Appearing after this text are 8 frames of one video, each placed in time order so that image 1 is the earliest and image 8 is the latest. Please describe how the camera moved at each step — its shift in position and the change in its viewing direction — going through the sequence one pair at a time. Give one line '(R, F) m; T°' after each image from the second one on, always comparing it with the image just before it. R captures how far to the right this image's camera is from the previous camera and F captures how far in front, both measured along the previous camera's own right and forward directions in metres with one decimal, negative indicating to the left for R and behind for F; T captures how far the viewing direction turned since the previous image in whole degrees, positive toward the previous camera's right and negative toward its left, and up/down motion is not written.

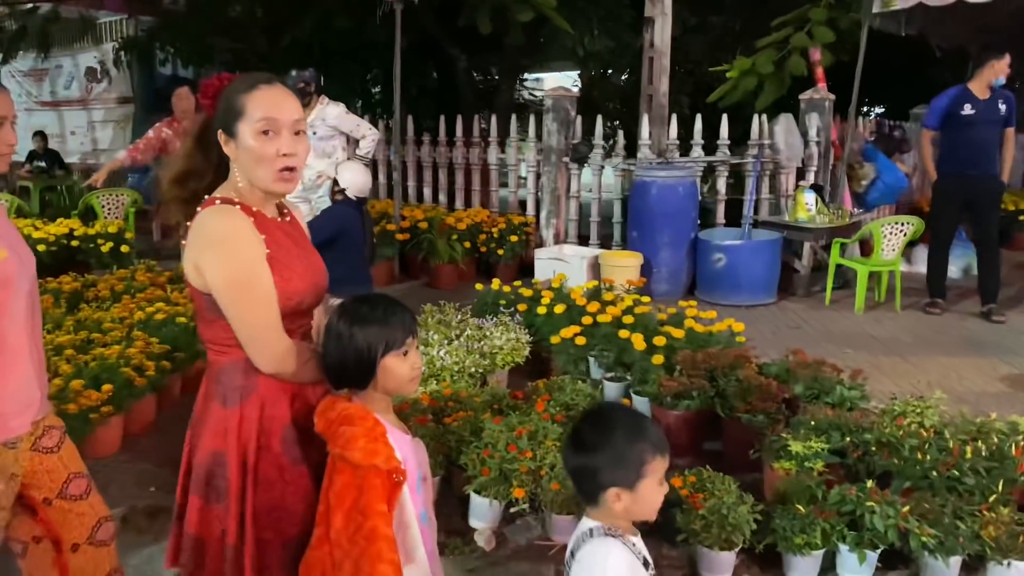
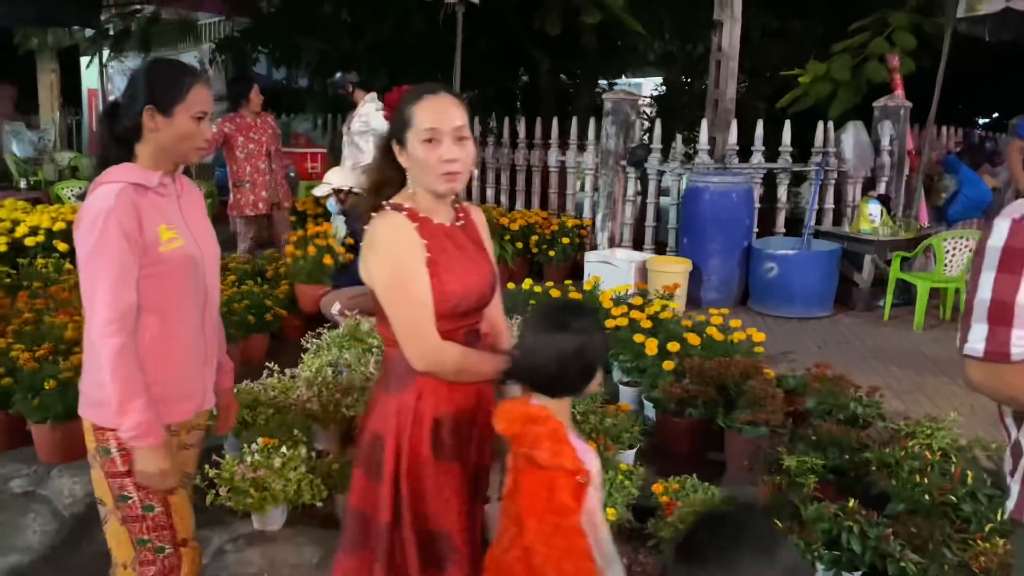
(+0.4, 0.0) m; -7°
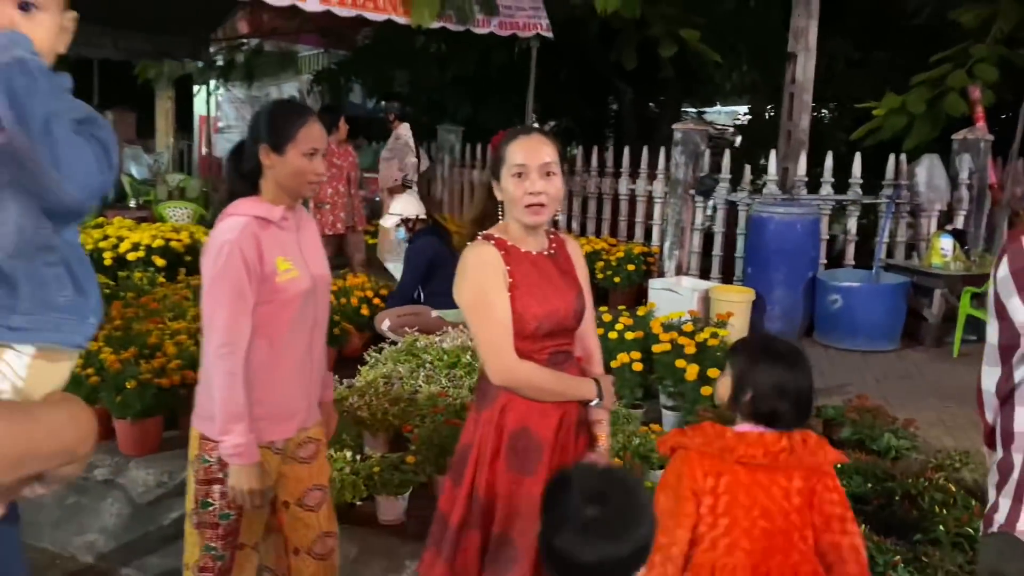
(+0.2, -0.2) m; -6°
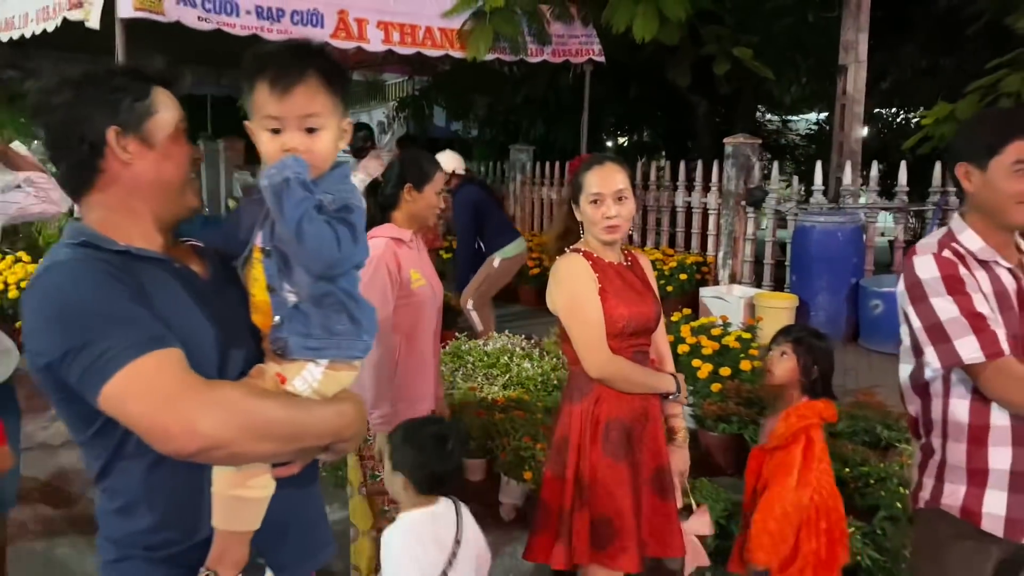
(+0.4, -0.5) m; -7°
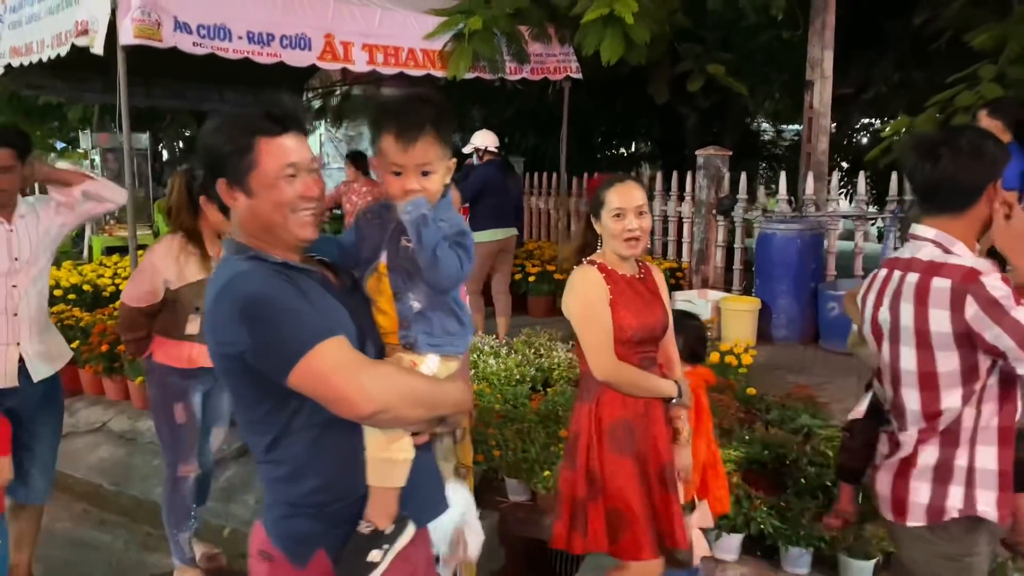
(+0.3, -0.4) m; -1°
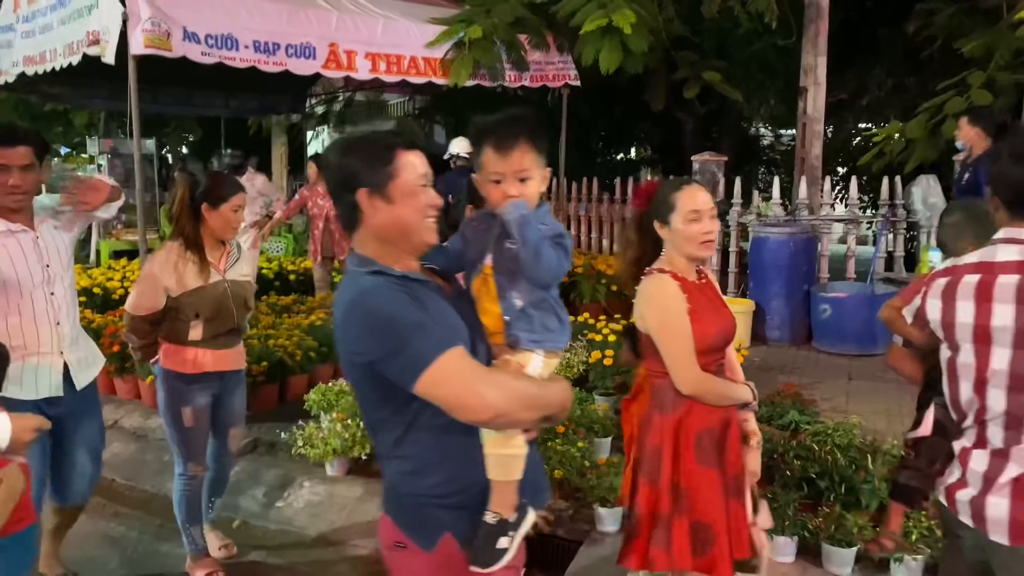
(0.0, -0.2) m; 0°
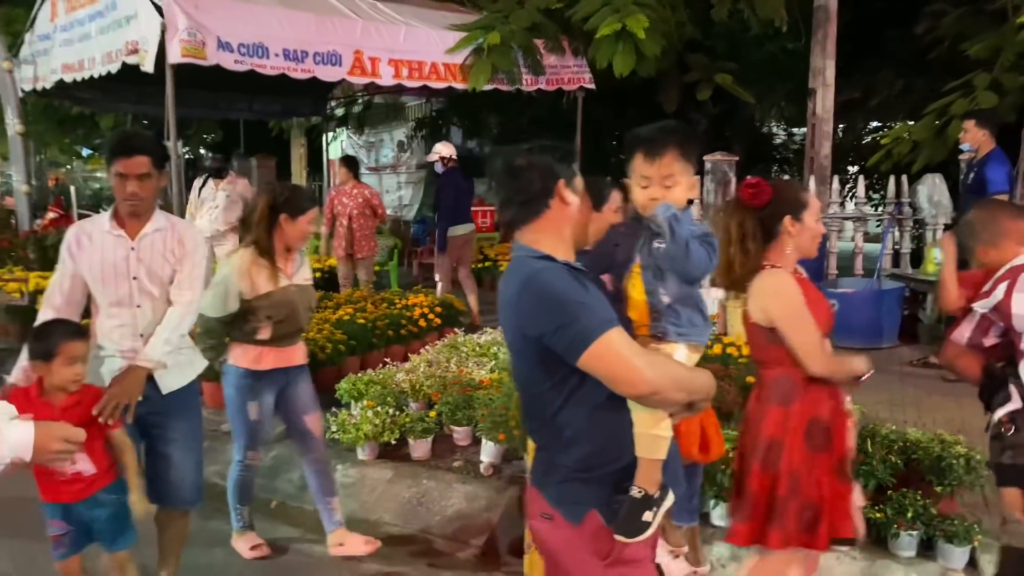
(0.0, -0.3) m; -1°
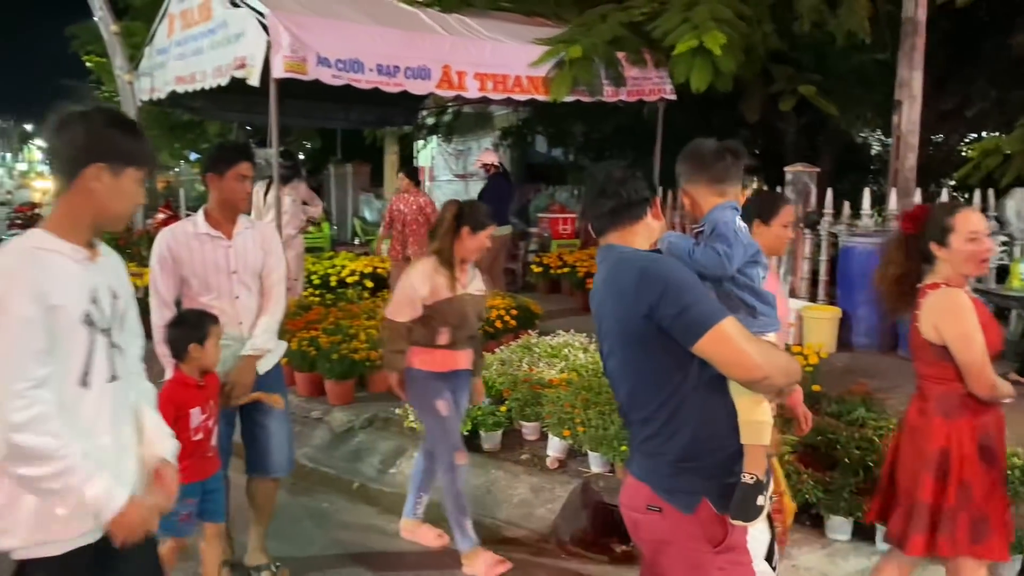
(+0.1, -0.3) m; -6°
